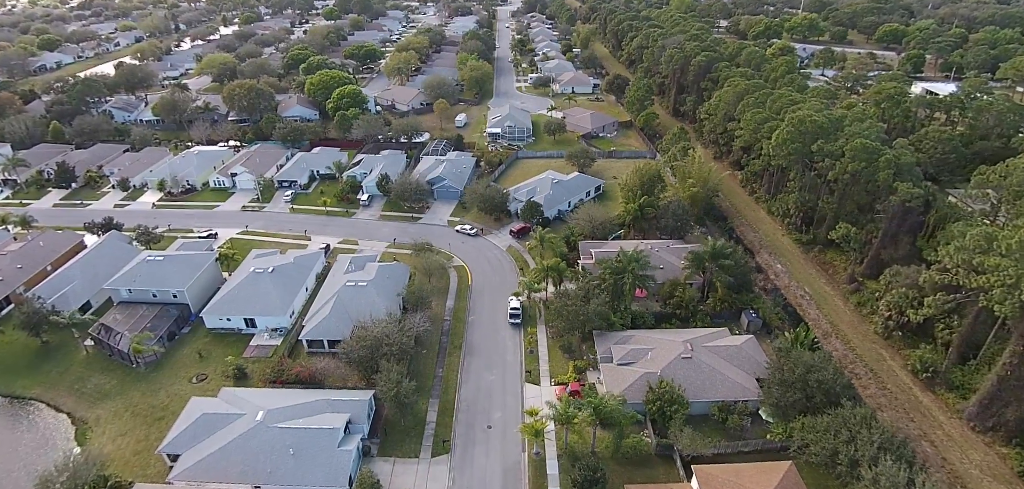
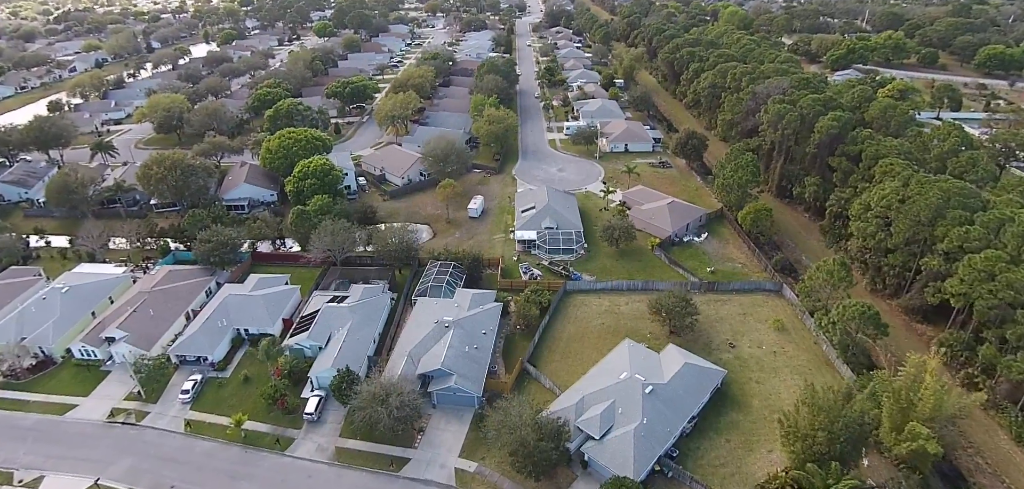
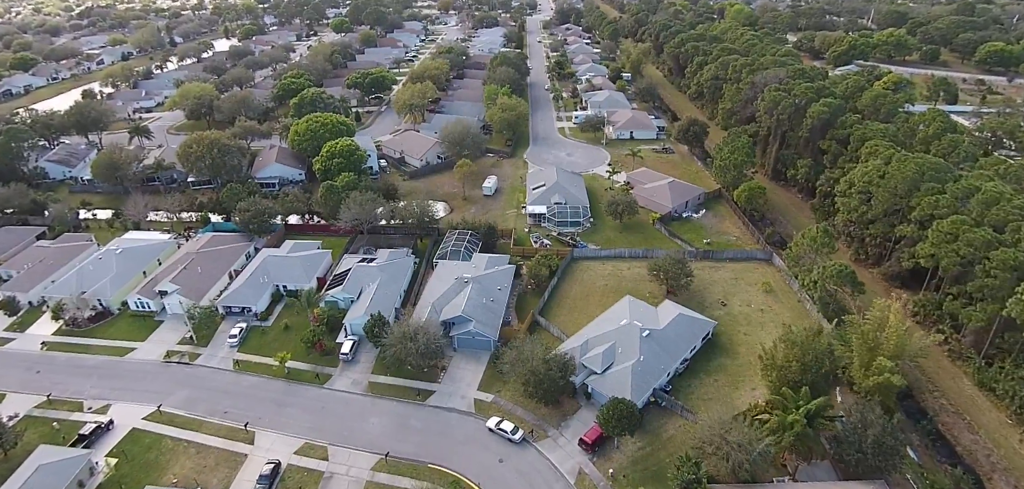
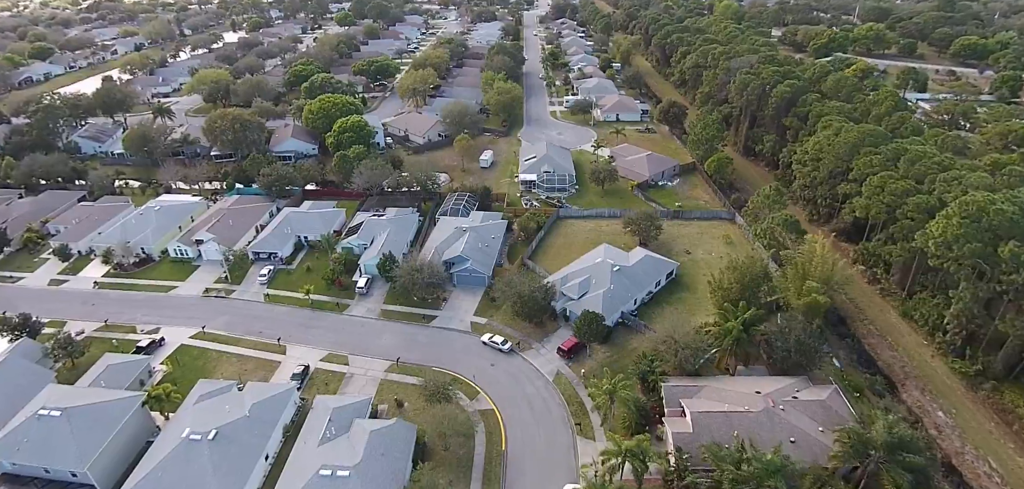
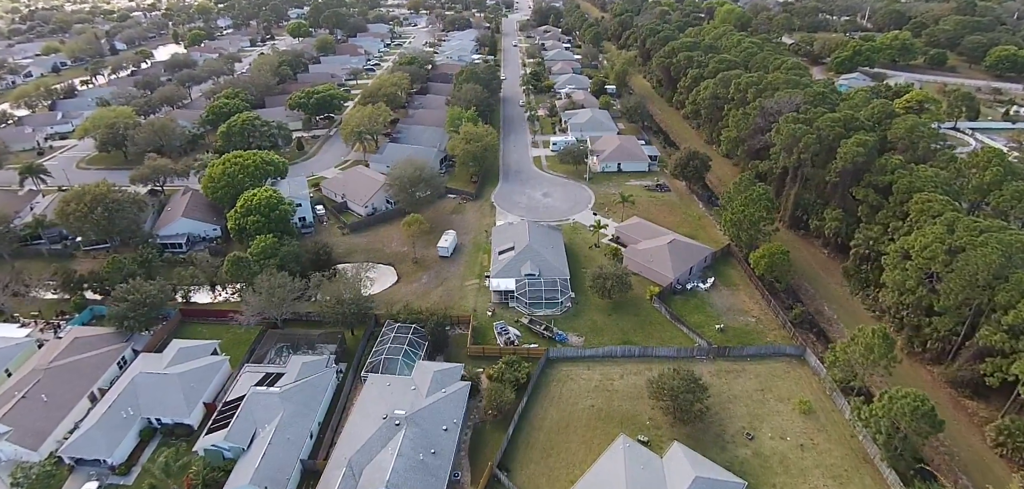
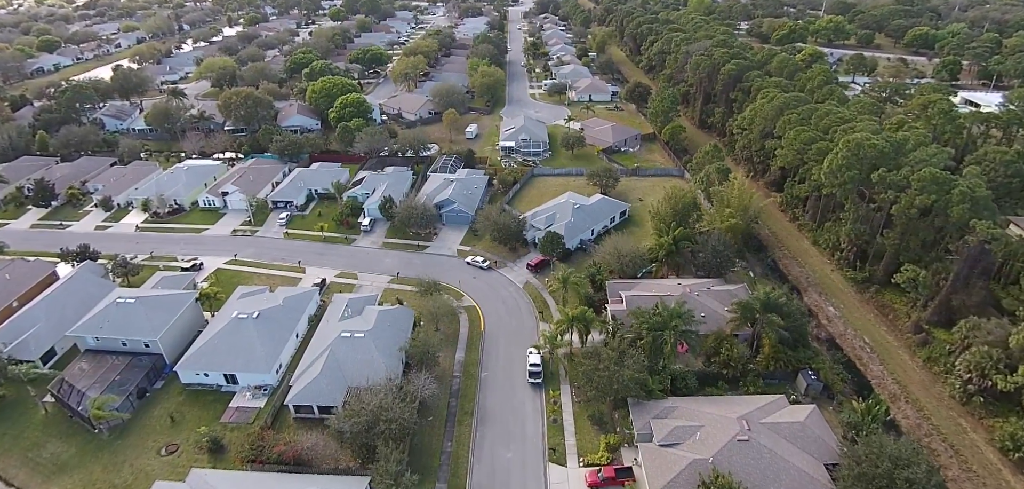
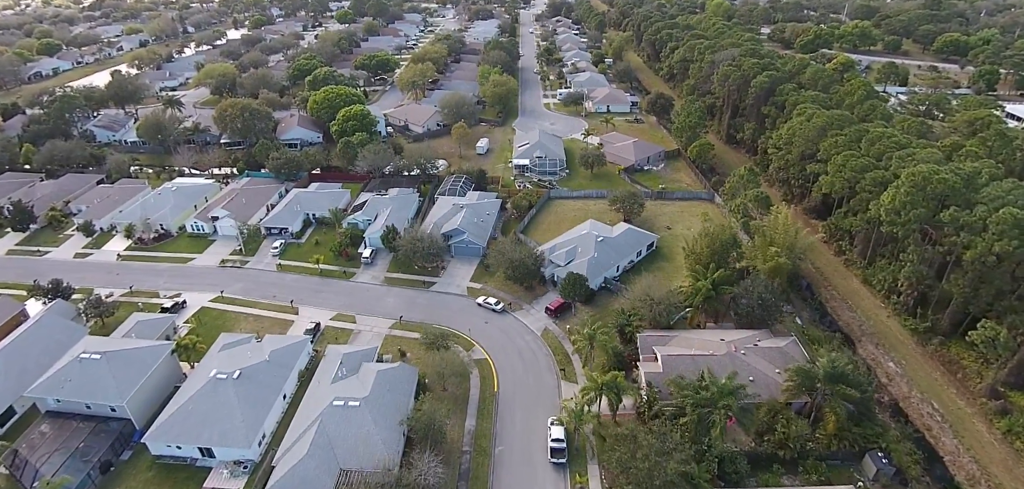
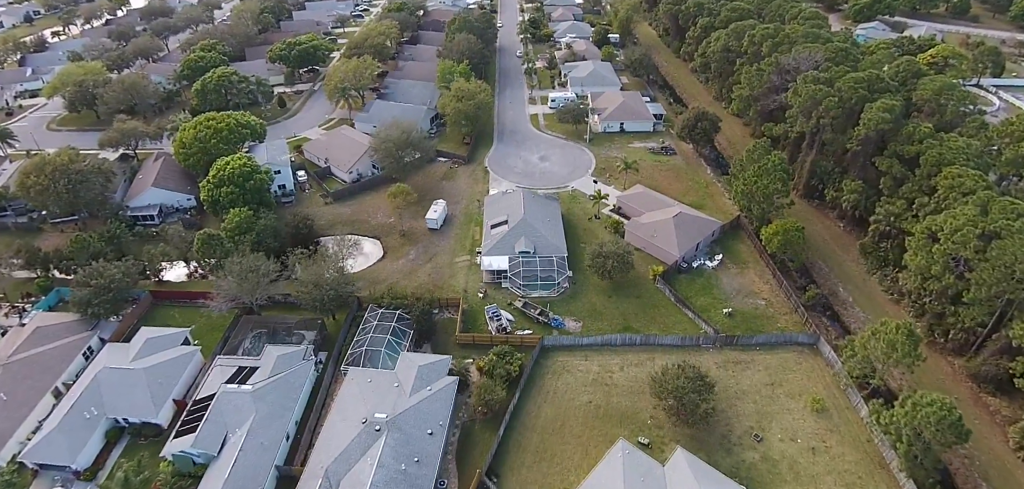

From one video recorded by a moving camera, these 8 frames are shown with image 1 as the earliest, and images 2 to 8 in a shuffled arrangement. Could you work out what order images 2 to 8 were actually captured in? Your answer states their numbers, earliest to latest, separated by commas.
6, 7, 4, 3, 2, 5, 8
